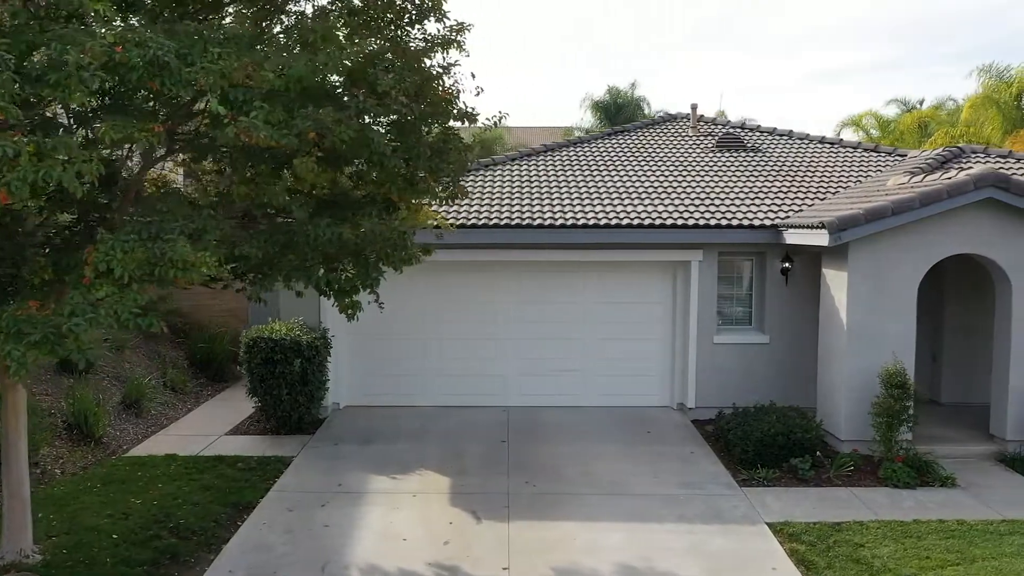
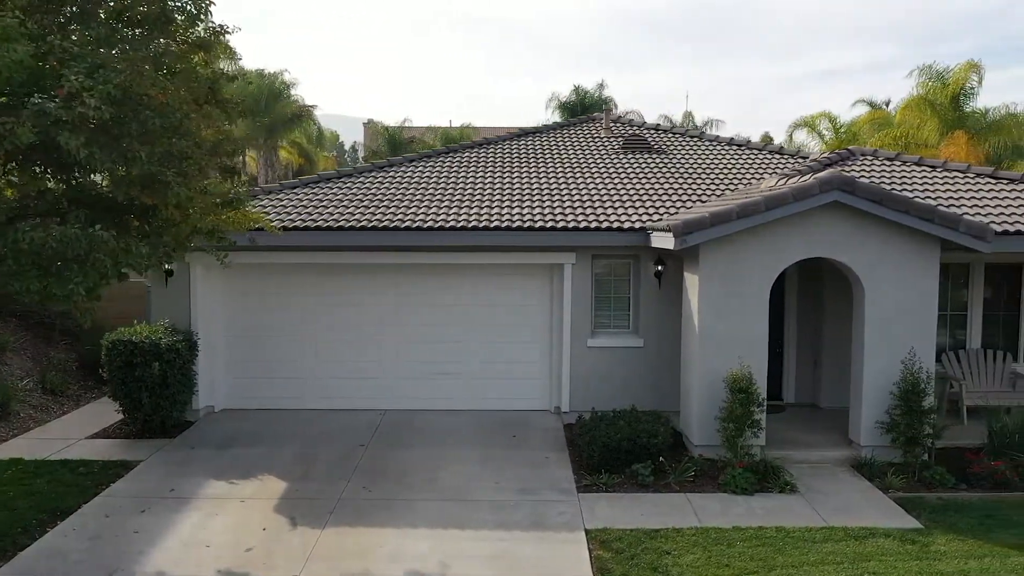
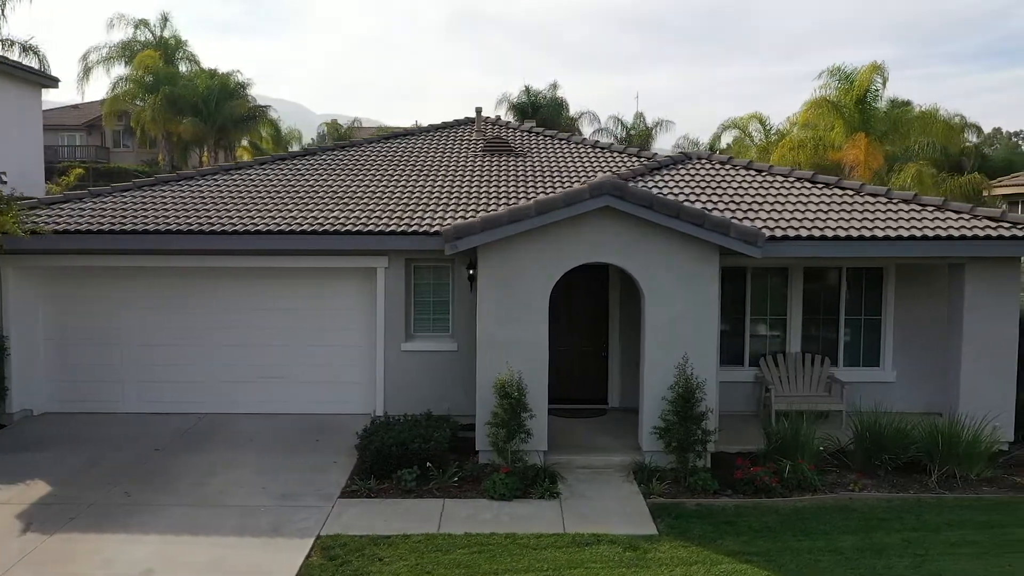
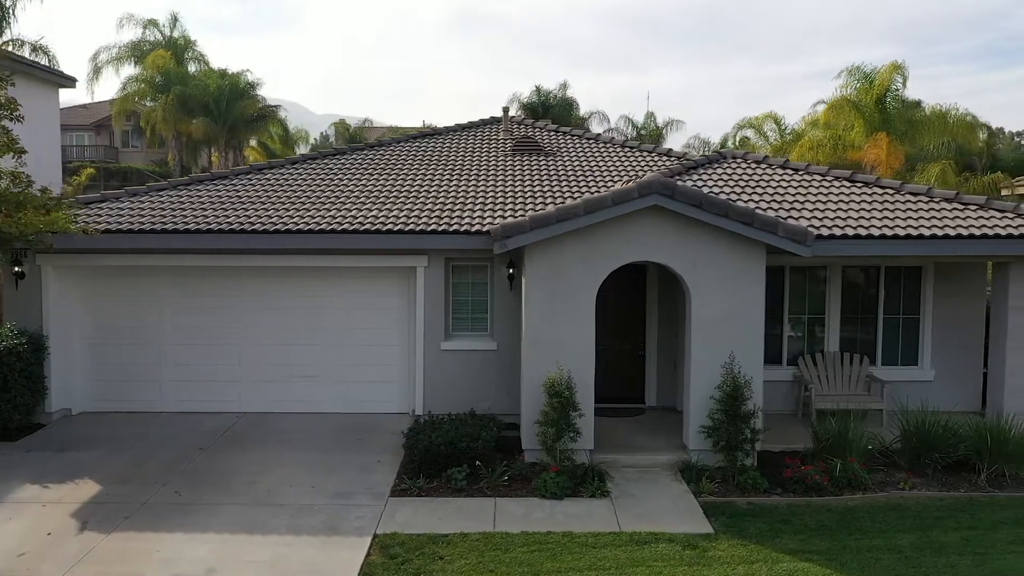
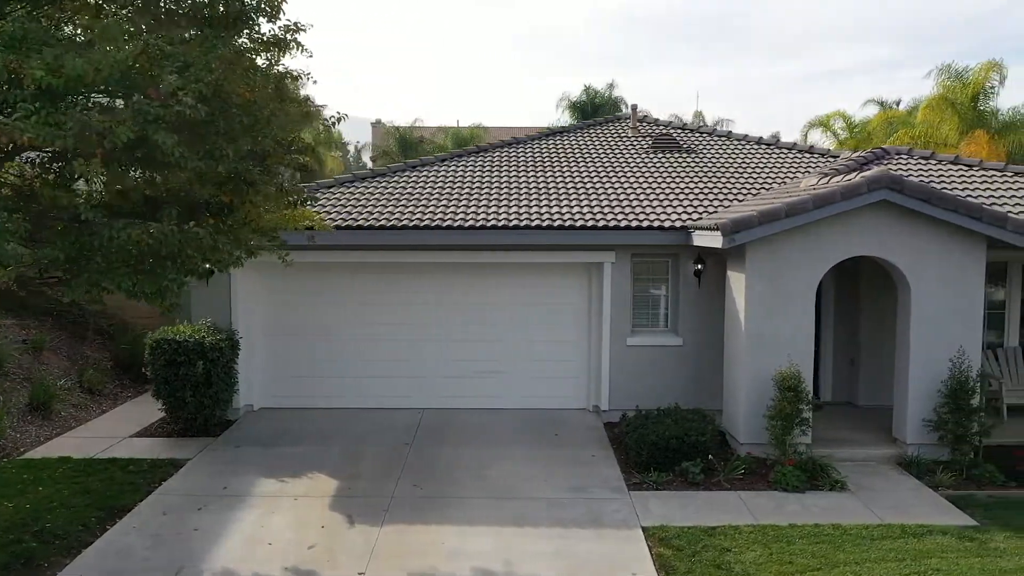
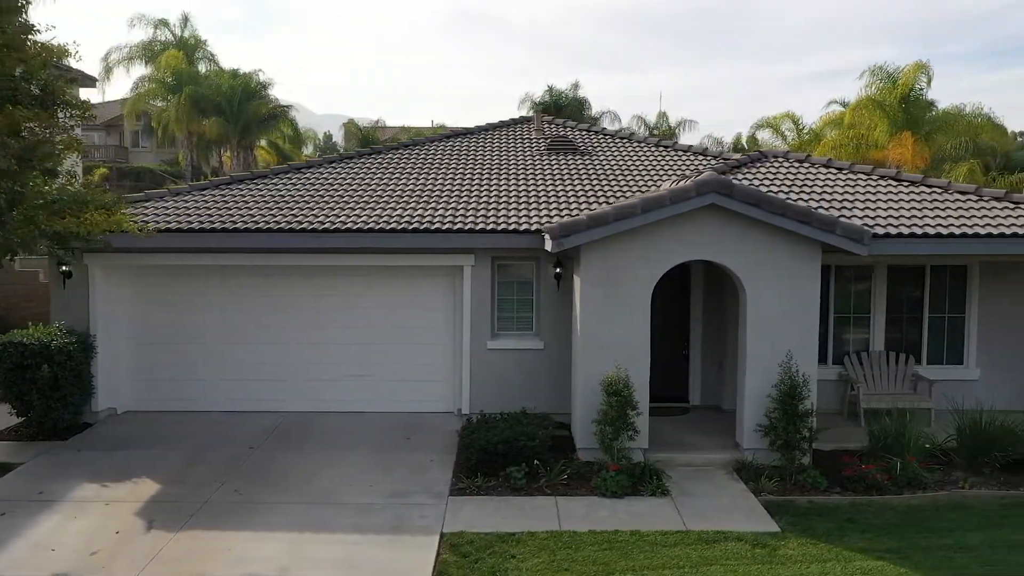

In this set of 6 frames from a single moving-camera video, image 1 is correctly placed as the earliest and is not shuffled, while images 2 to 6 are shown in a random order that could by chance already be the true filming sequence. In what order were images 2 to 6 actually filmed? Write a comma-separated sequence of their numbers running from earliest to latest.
5, 2, 6, 4, 3
